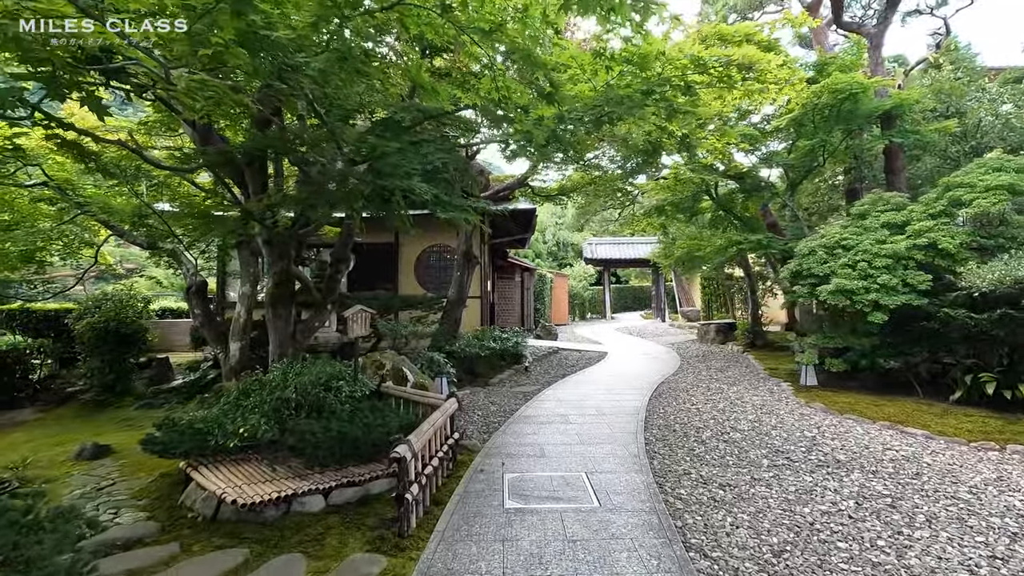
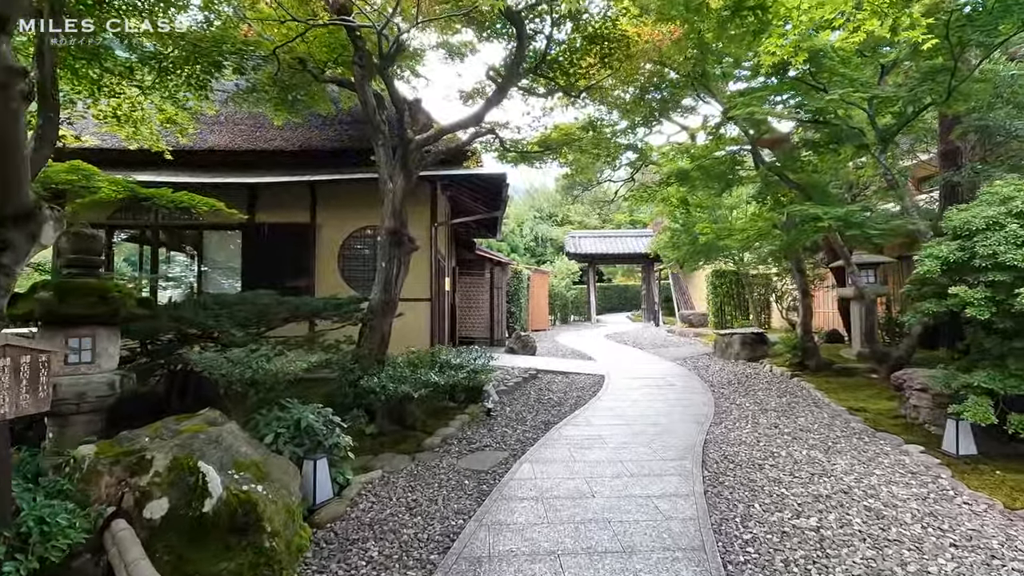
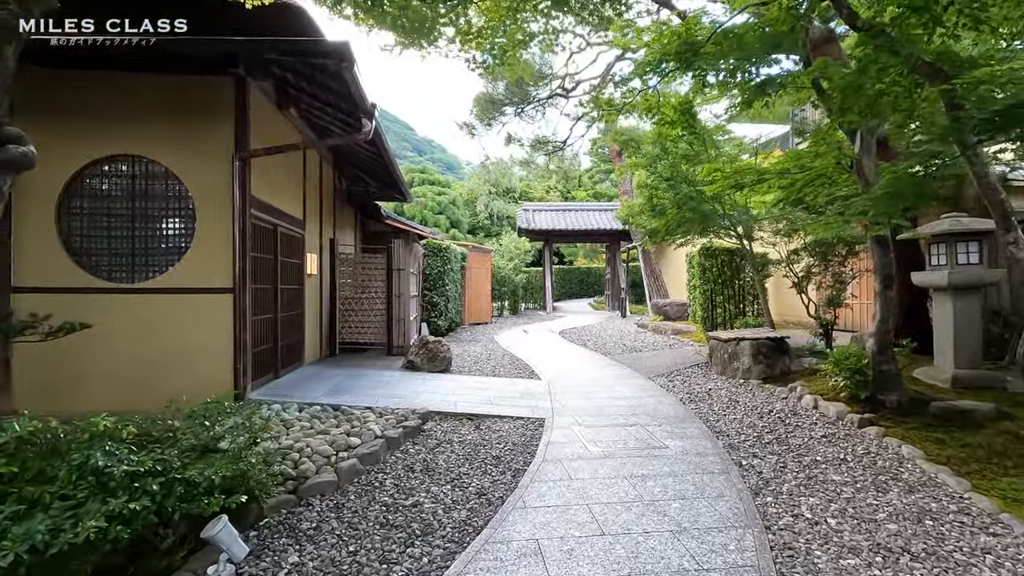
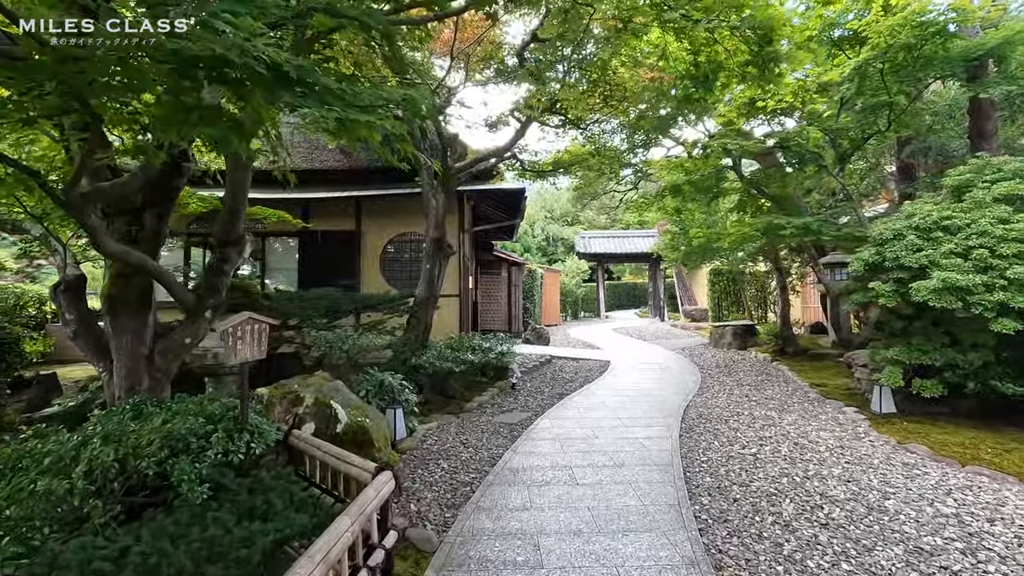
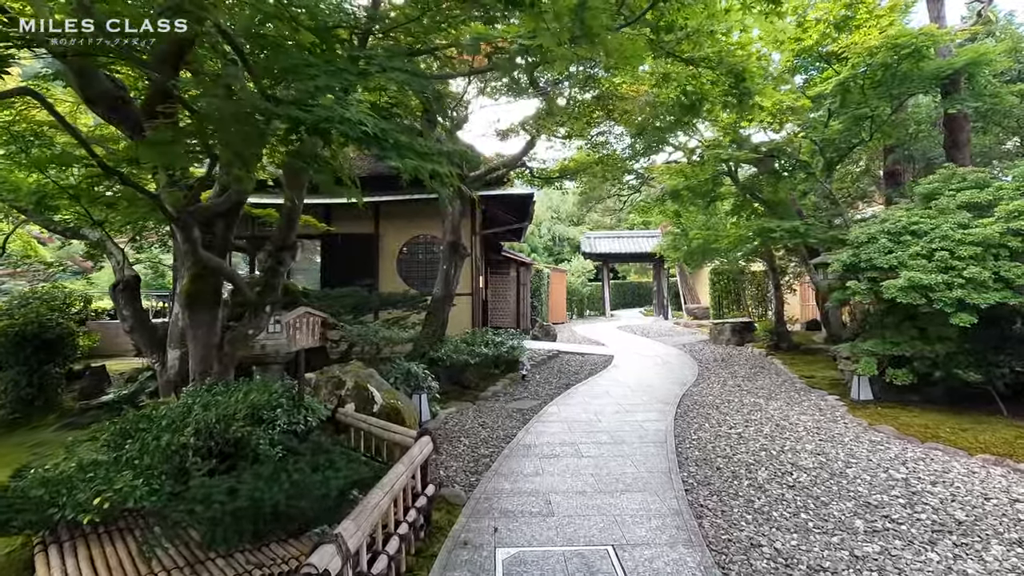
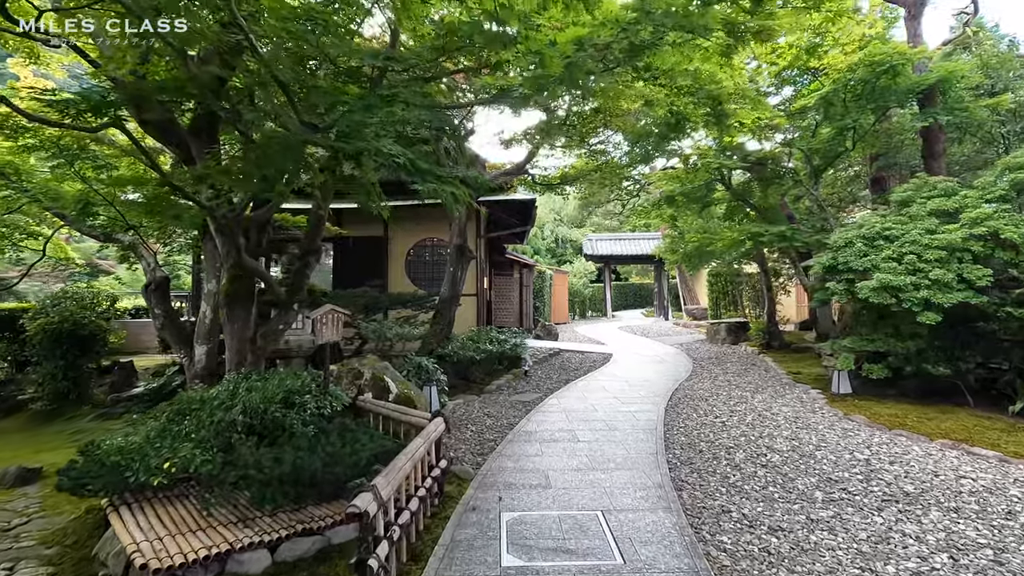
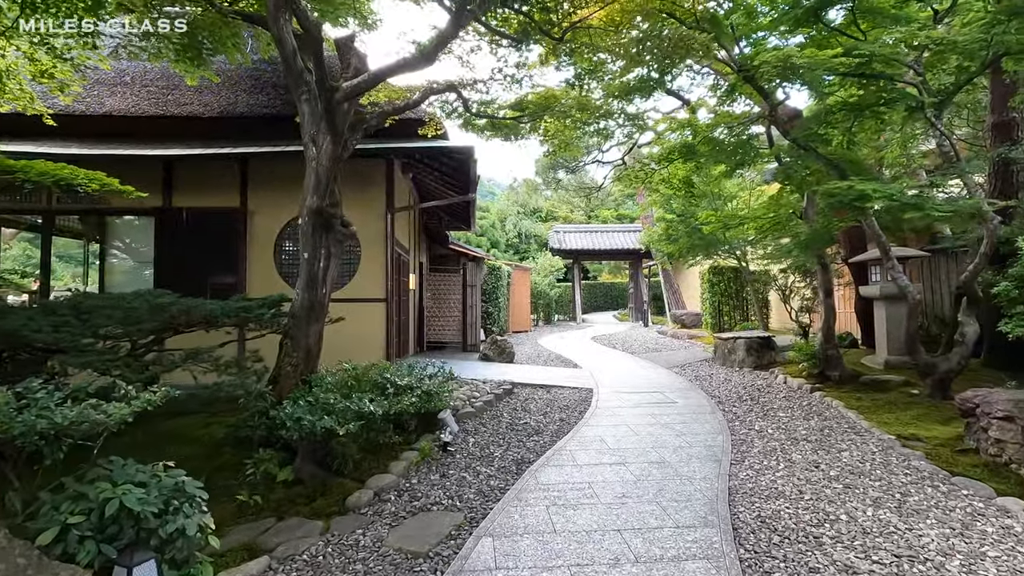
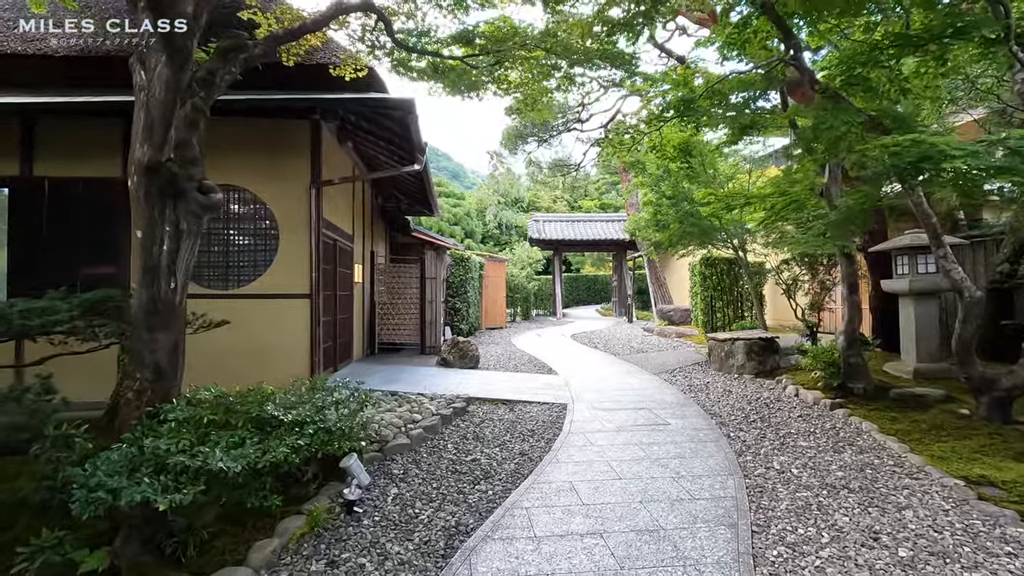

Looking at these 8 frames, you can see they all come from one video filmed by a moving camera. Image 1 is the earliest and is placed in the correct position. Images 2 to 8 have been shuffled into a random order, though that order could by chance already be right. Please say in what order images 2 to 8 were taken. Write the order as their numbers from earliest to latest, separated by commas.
6, 5, 4, 2, 7, 8, 3
